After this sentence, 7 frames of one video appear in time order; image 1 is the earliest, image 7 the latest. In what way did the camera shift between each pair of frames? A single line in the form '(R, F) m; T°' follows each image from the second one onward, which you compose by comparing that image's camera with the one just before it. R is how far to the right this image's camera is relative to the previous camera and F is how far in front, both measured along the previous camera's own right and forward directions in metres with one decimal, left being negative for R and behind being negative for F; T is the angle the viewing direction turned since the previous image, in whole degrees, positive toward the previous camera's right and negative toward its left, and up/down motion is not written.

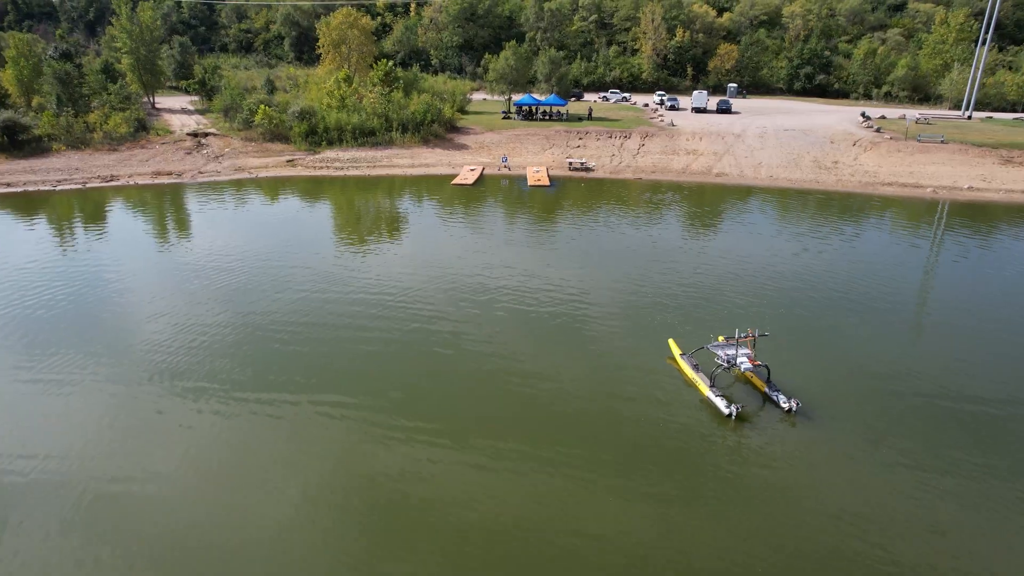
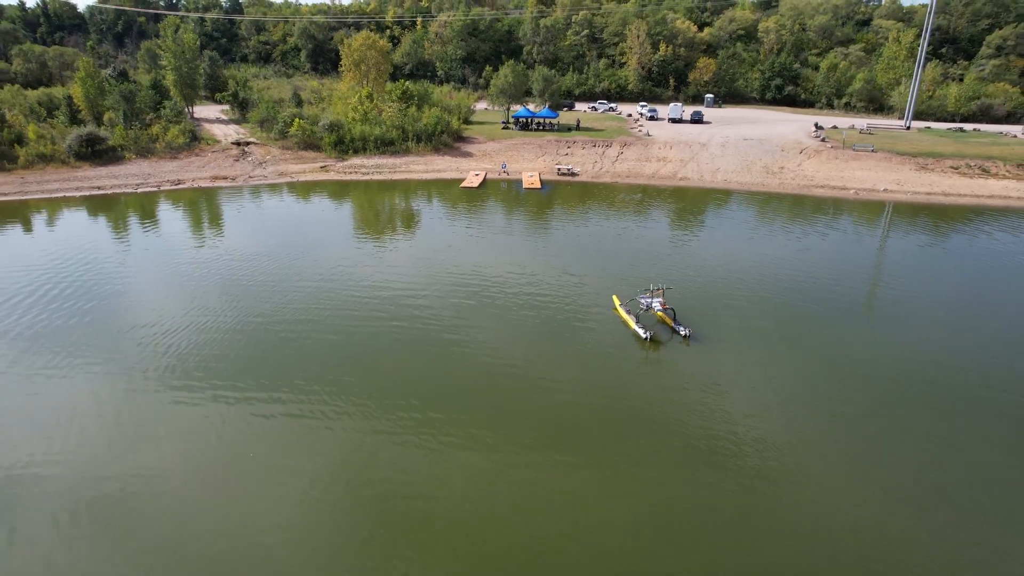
(+0.1, -4.4) m; 0°
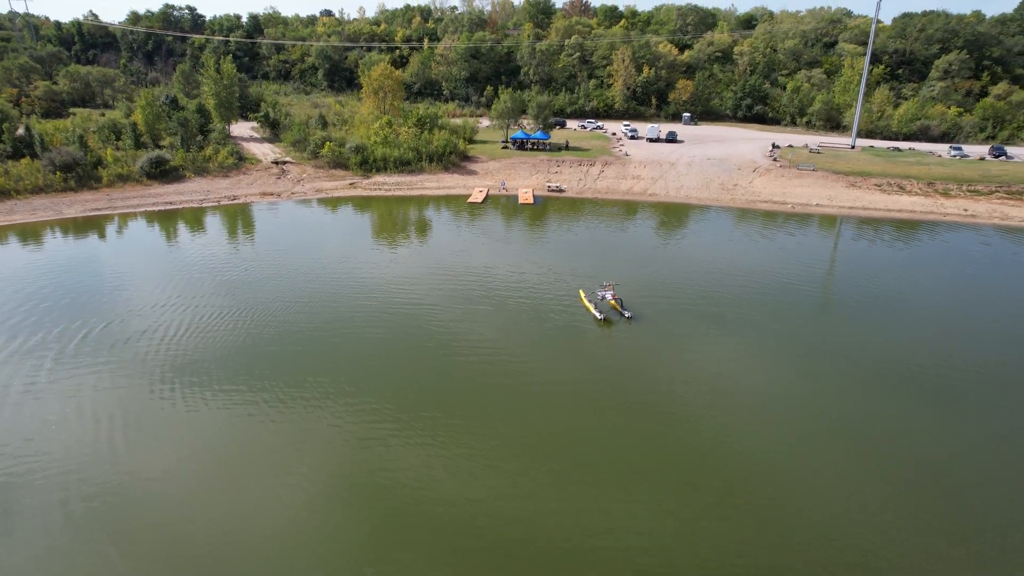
(+0.1, -5.3) m; 0°
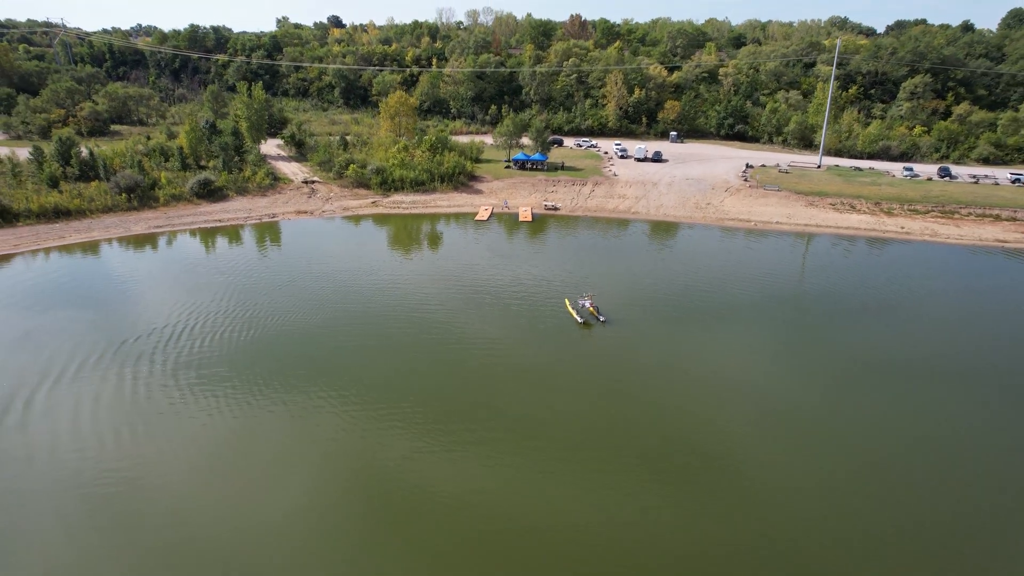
(+0.1, -4.7) m; 0°
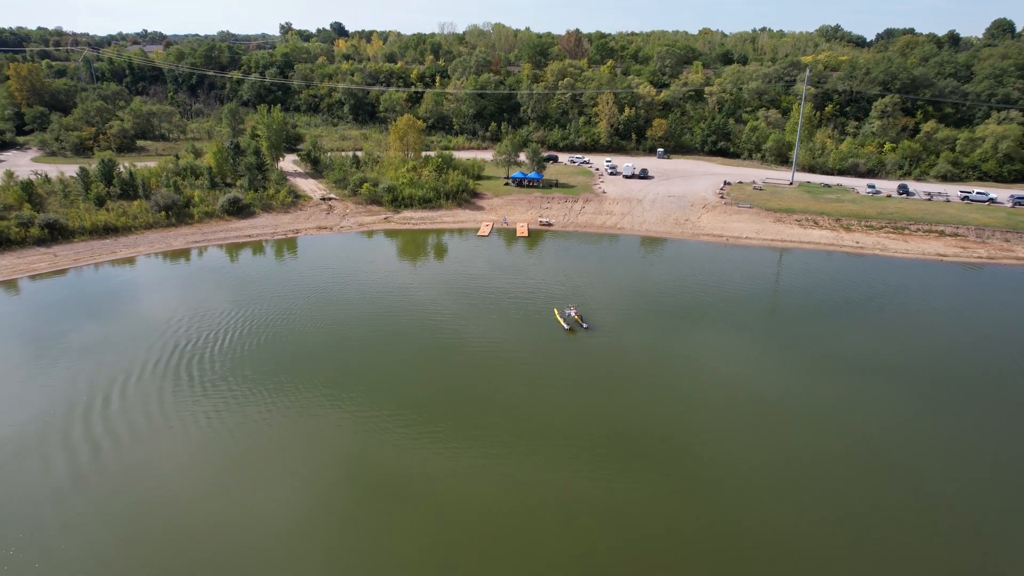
(+0.1, -4.1) m; 0°
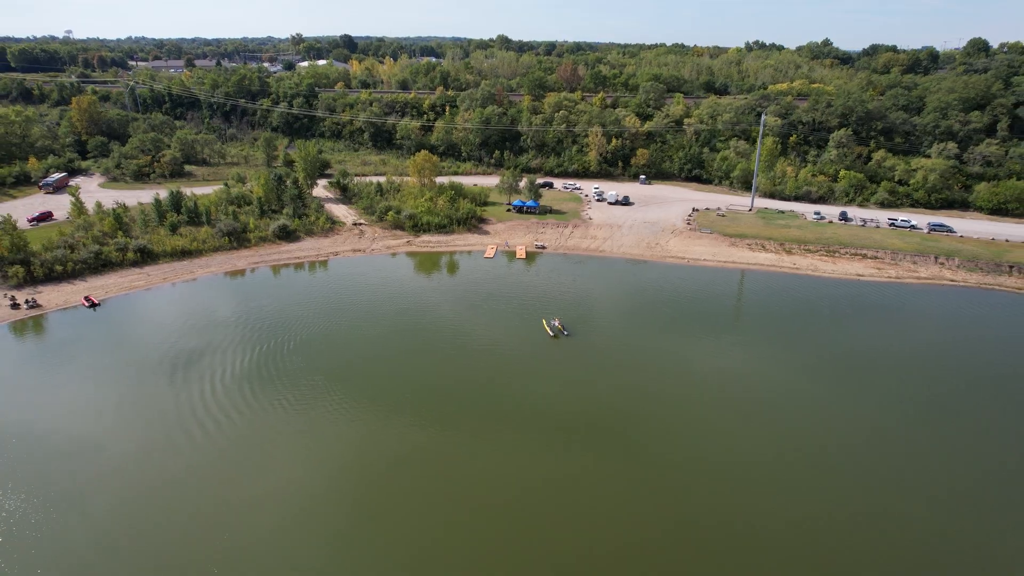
(+0.3, -8.5) m; 0°
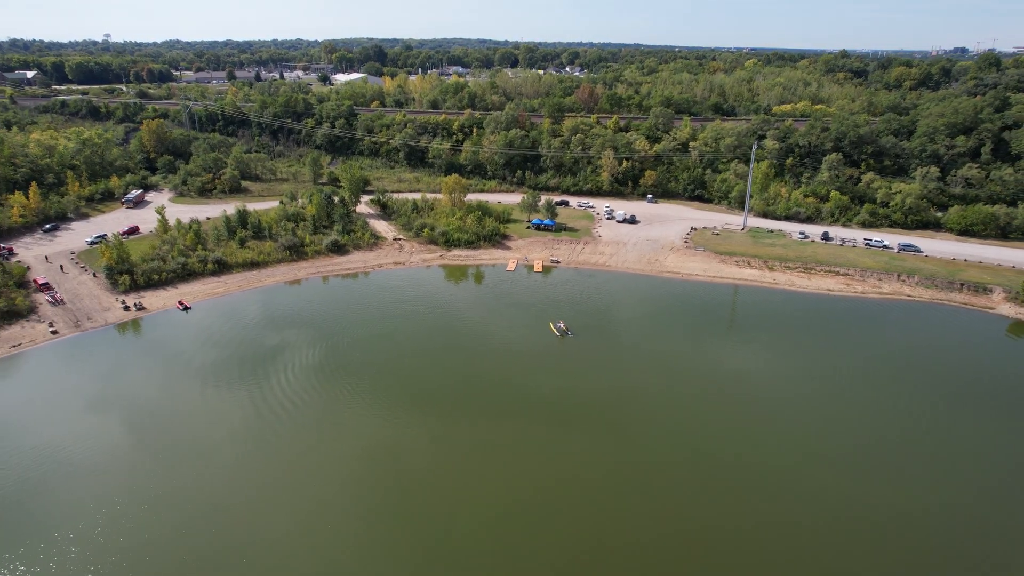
(+0.3, -7.9) m; -2°
